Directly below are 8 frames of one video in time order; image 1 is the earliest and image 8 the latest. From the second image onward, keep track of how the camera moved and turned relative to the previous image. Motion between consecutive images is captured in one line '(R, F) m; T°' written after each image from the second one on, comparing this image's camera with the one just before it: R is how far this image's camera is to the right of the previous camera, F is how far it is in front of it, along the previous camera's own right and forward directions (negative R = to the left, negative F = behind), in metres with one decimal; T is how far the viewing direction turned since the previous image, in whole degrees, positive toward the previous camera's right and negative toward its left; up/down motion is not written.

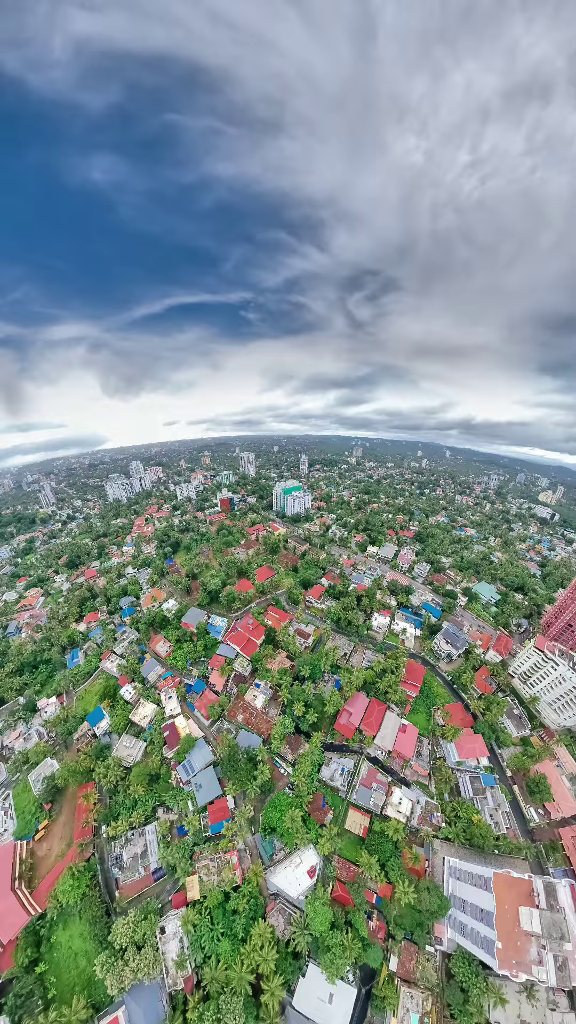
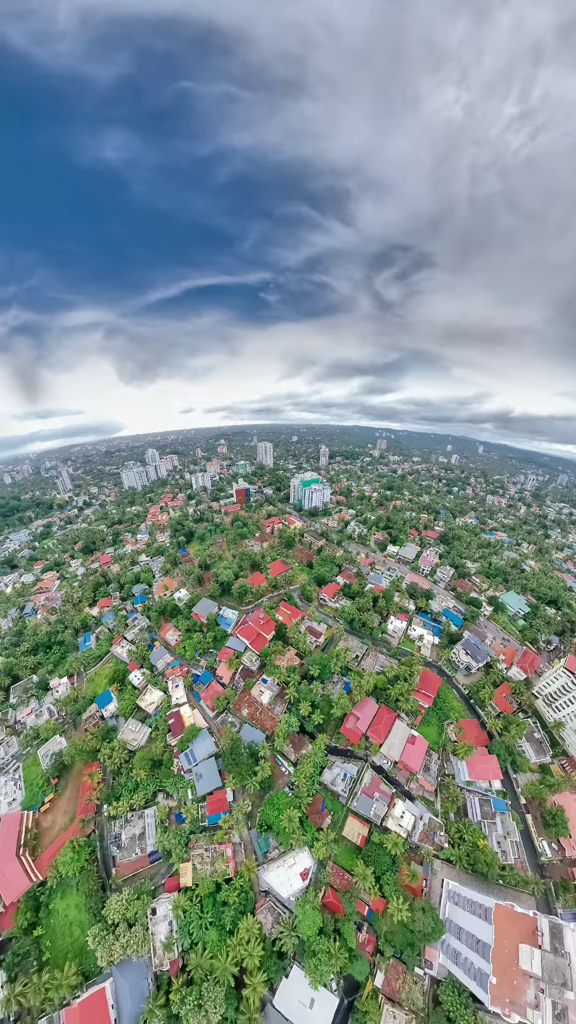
(+2.0, +1.2) m; -6°
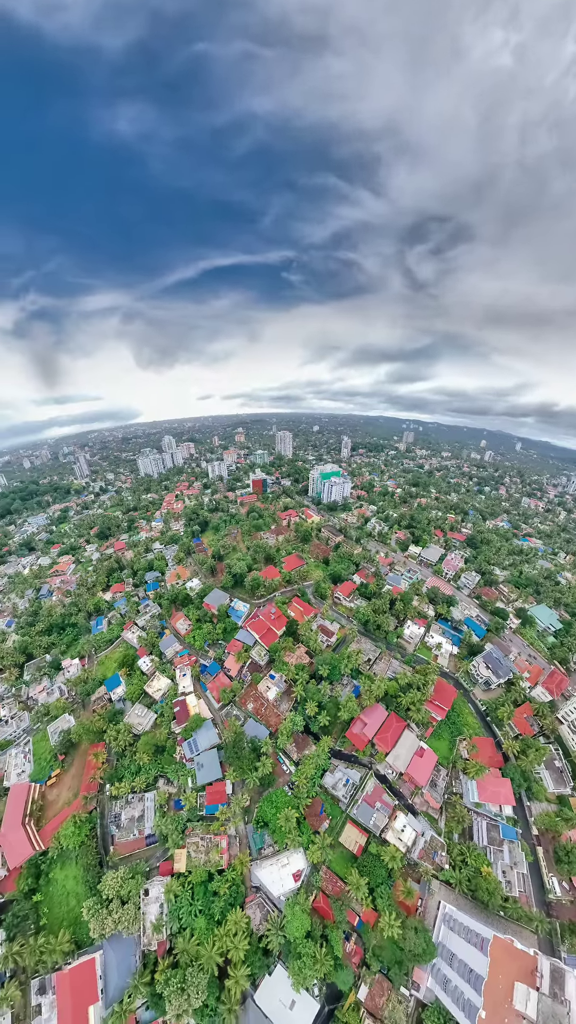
(+1.8, +1.2) m; -6°
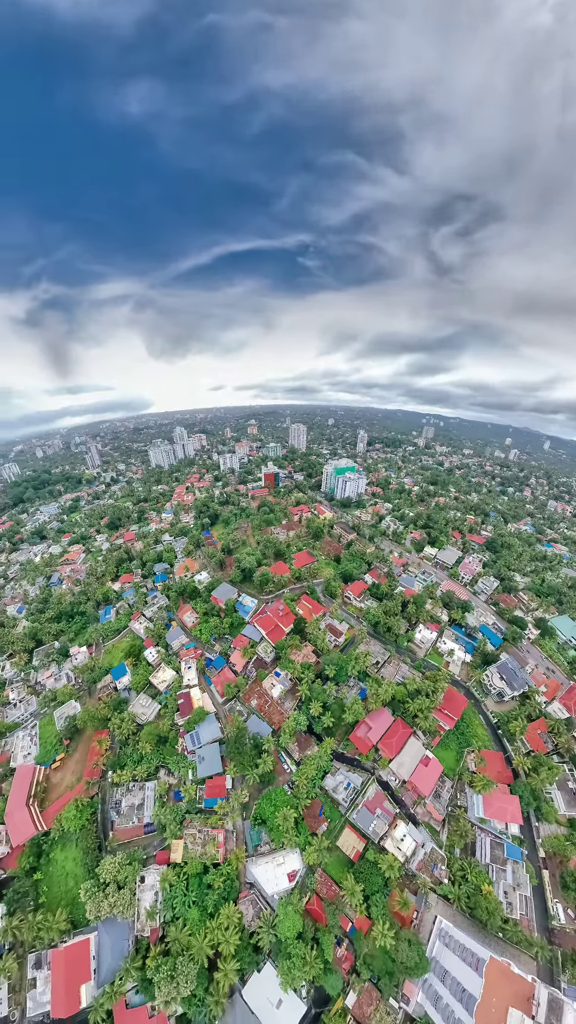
(+1.1, +0.8) m; -4°
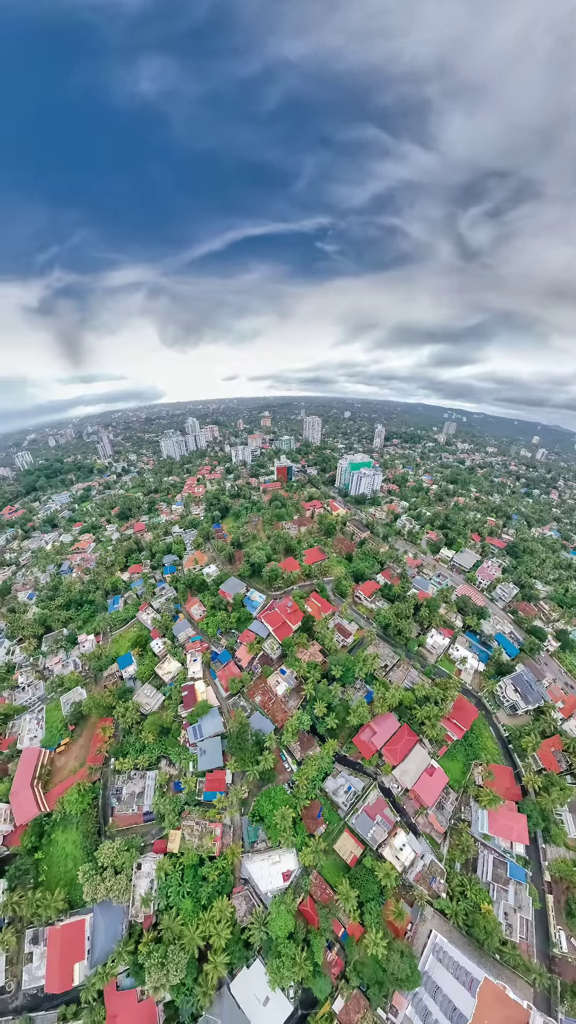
(+1.0, +0.8) m; -4°
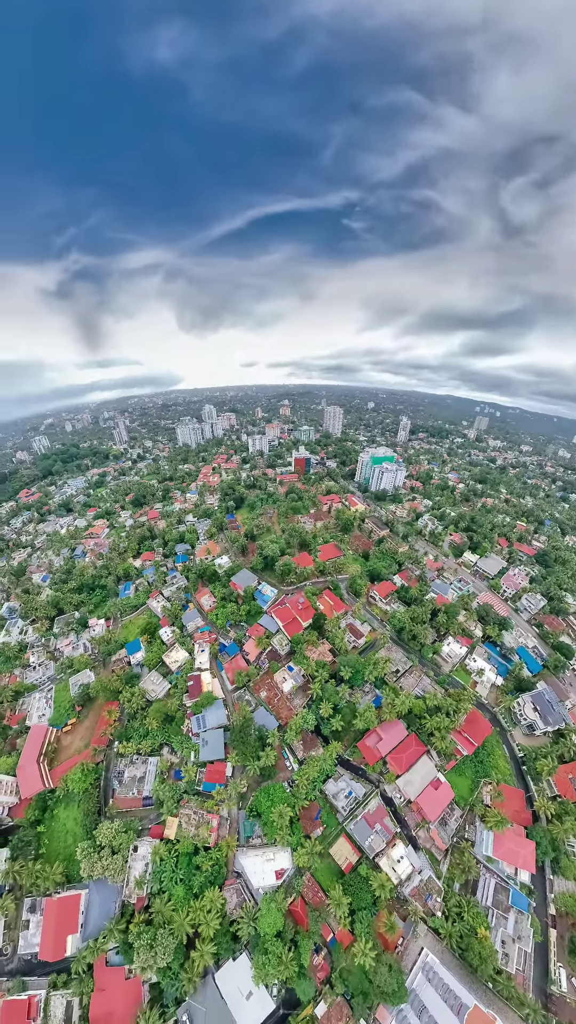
(+1.2, +1.0) m; -5°
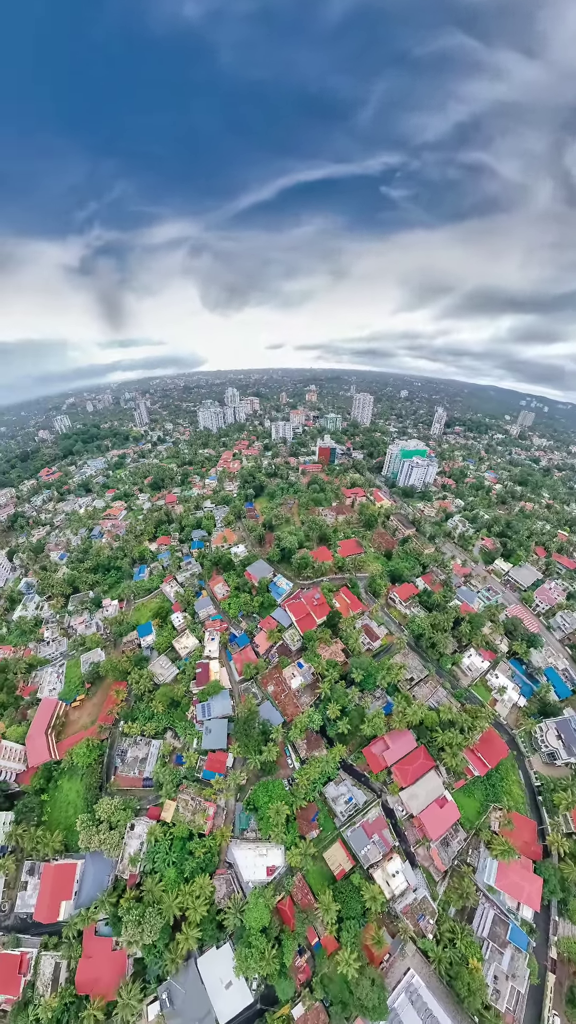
(+1.4, +1.3) m; -5°
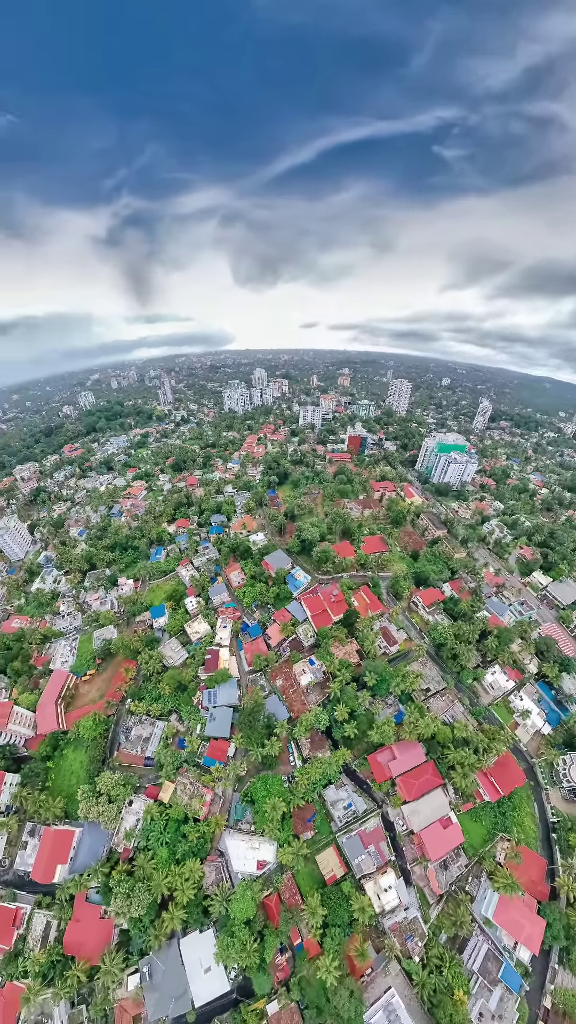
(+1.2, +1.4) m; -6°
